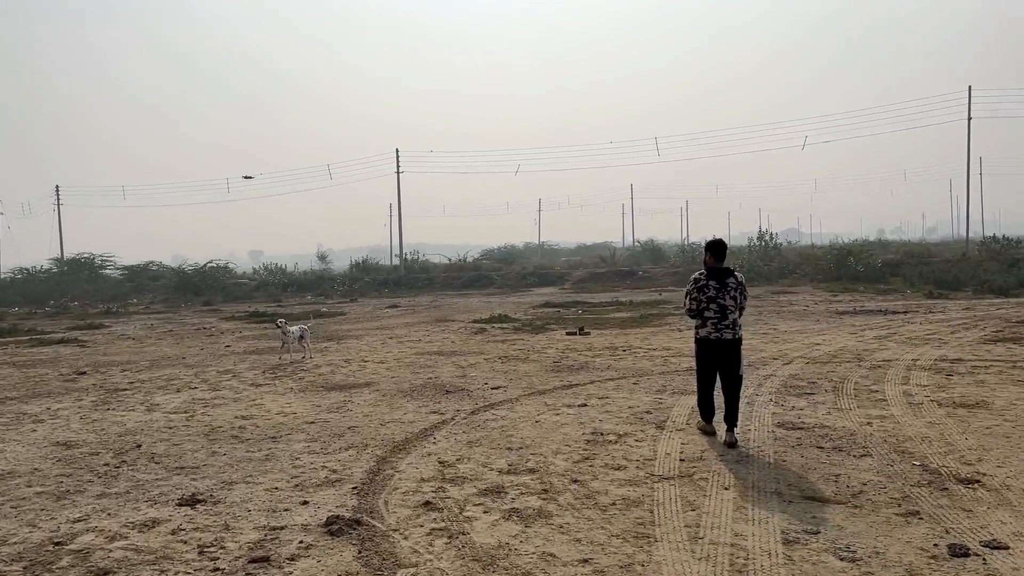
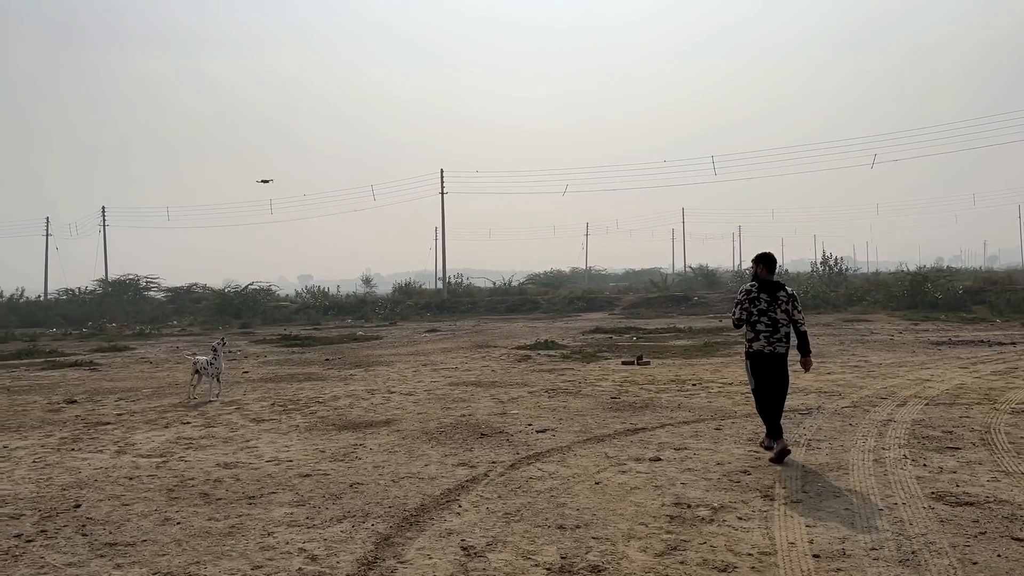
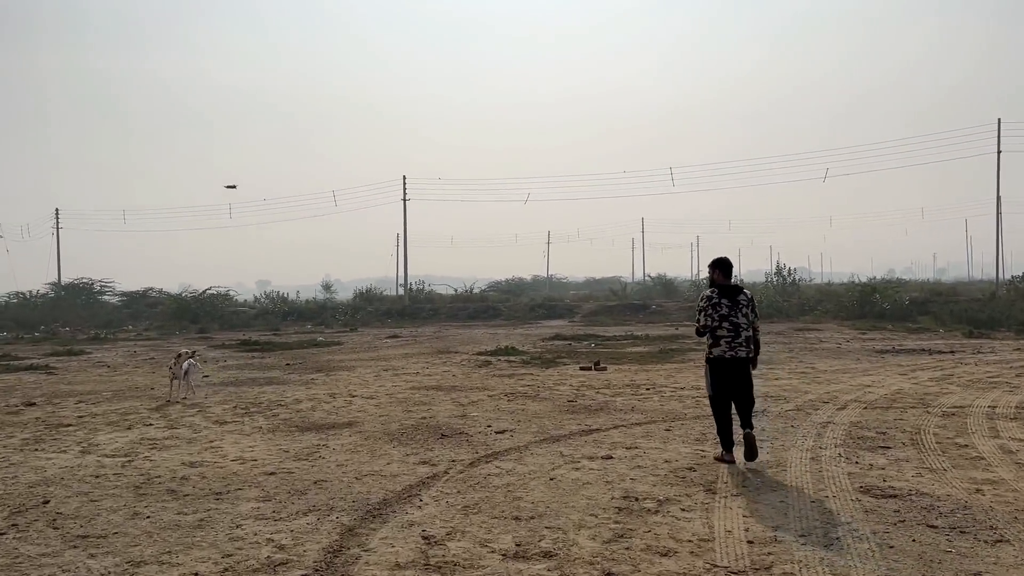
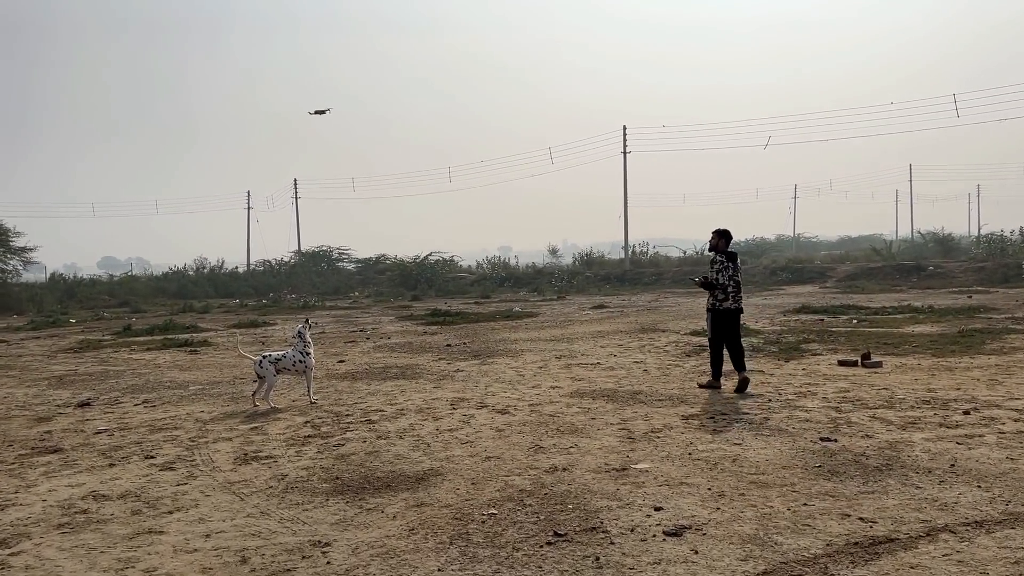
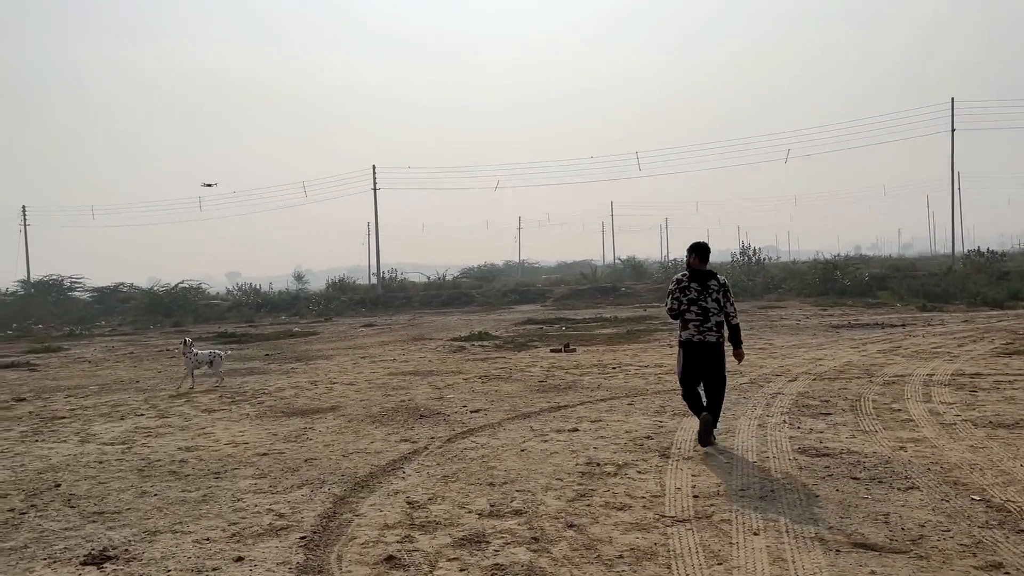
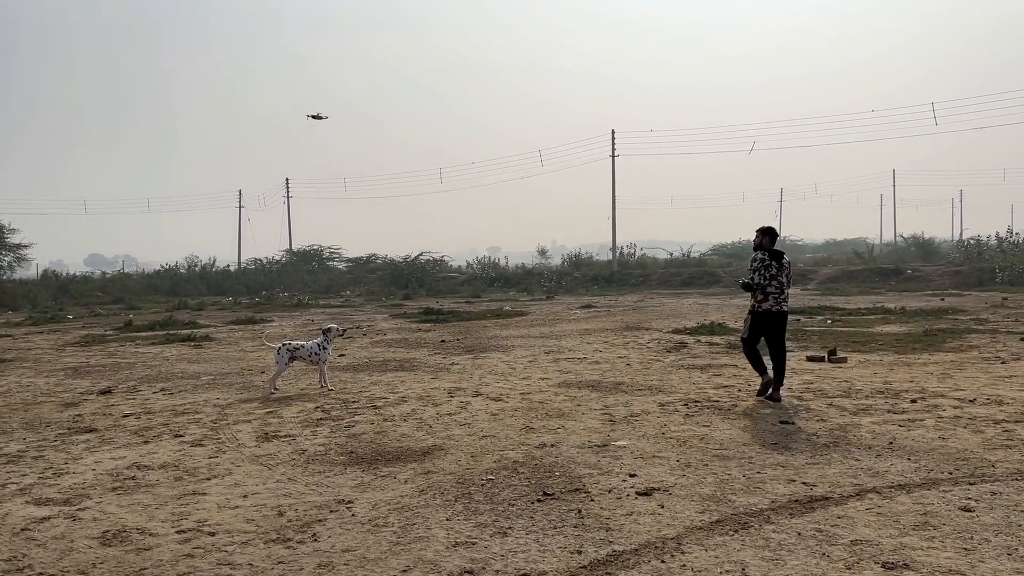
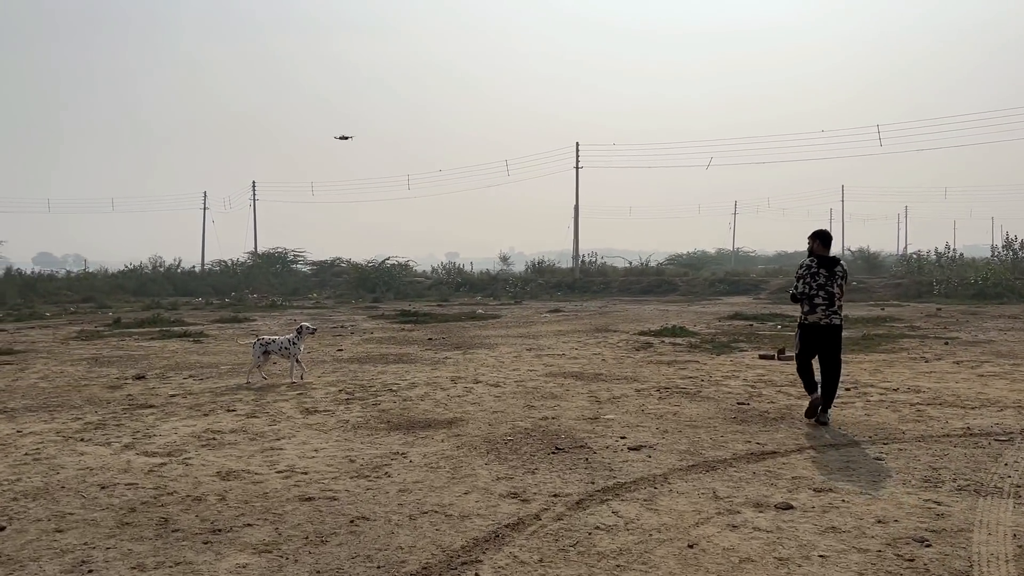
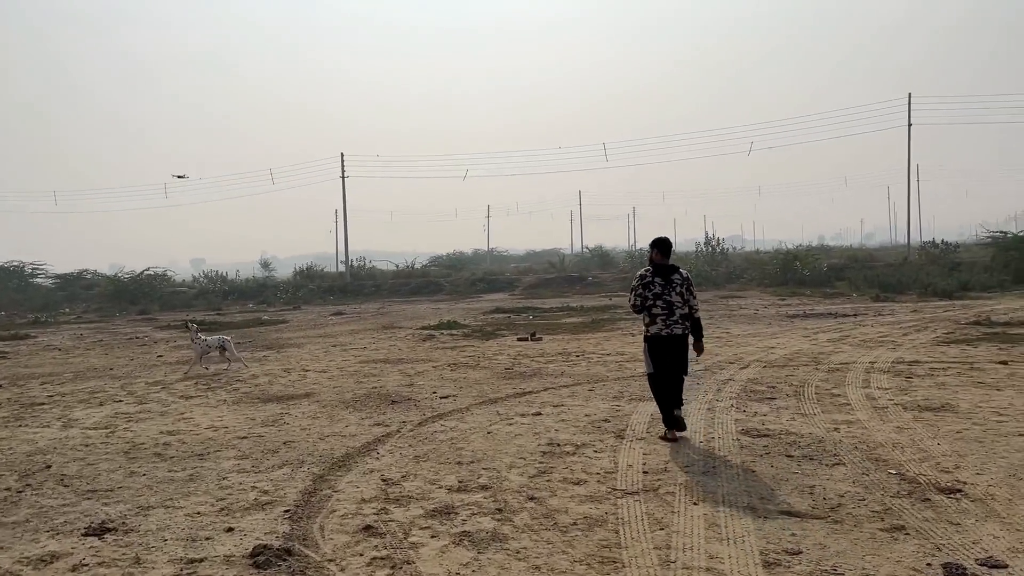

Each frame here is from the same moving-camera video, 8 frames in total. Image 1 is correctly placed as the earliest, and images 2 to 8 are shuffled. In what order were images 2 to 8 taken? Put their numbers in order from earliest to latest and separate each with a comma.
8, 5, 3, 2, 7, 6, 4
